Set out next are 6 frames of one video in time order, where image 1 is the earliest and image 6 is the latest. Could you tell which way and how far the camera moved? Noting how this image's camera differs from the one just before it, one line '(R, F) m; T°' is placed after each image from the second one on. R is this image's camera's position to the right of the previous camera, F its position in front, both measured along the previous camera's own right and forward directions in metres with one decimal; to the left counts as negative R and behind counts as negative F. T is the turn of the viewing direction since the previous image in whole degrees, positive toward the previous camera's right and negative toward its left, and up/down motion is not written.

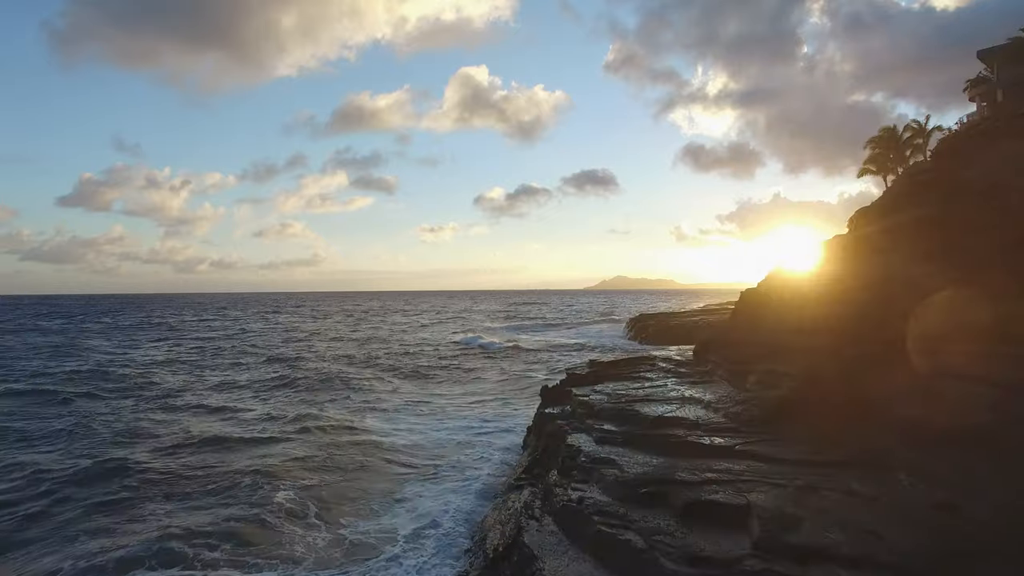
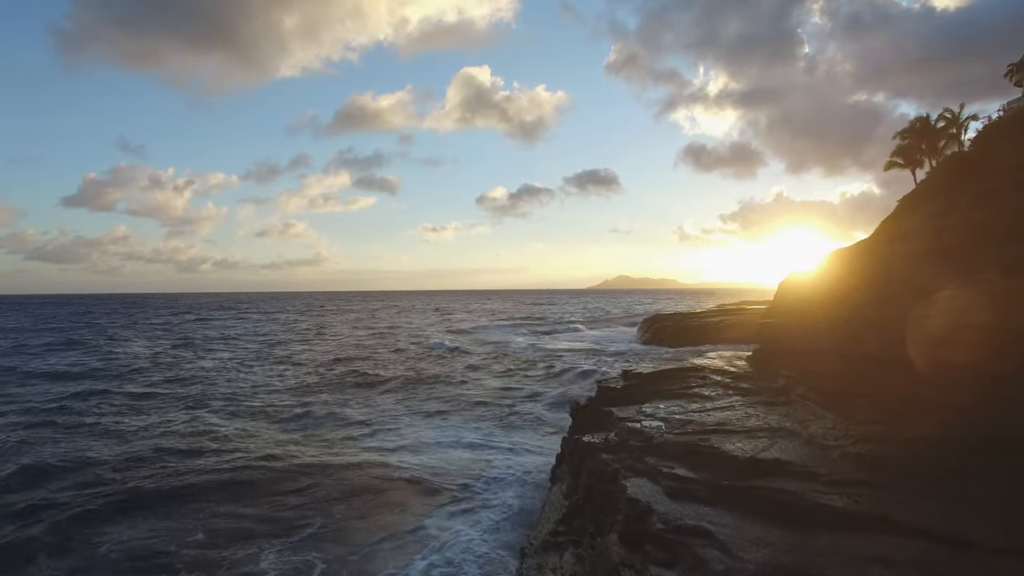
(-0.5, +2.4) m; 0°
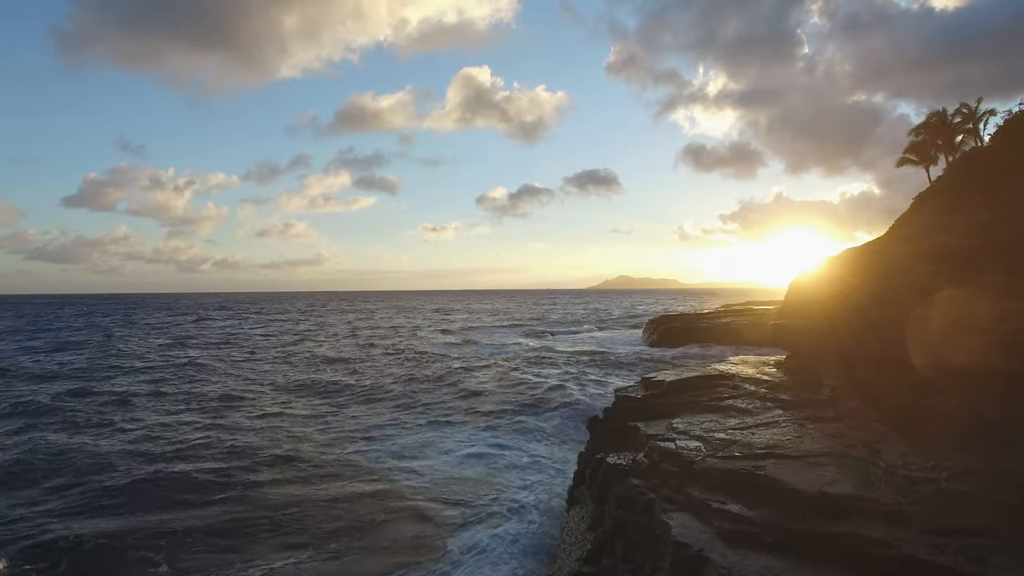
(-1.4, -1.6) m; 0°
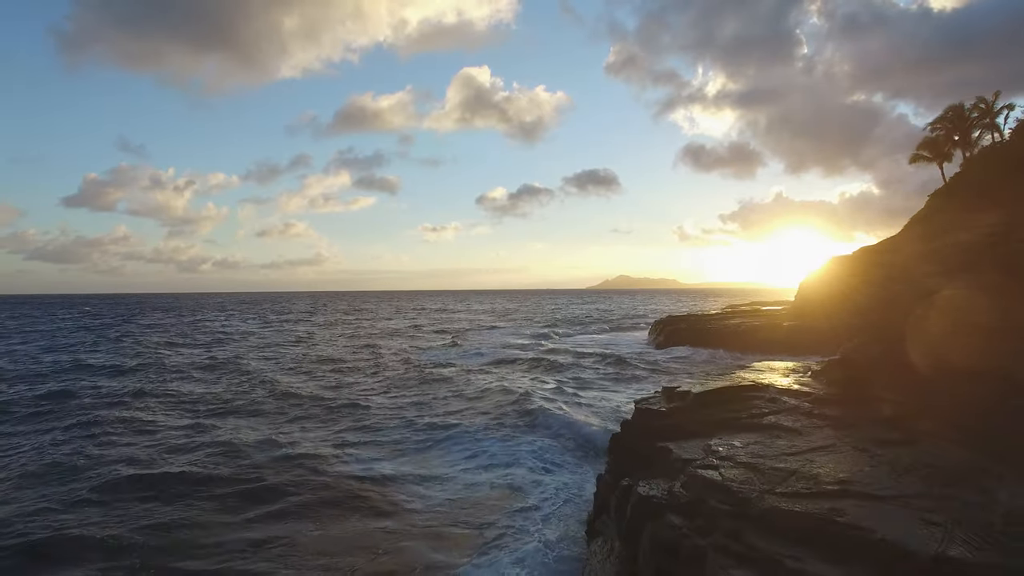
(-0.3, +0.9) m; 0°
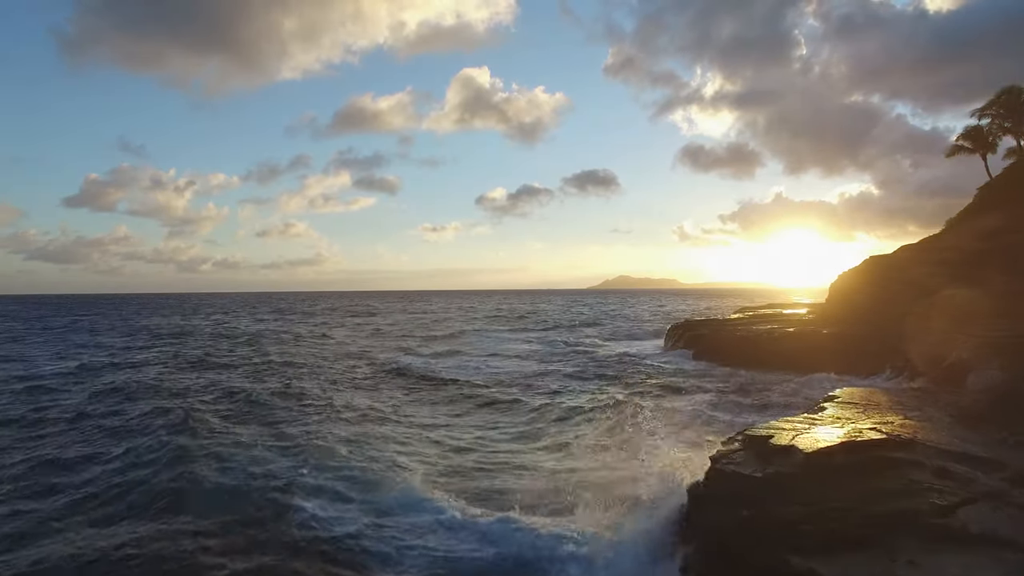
(-1.5, +1.5) m; 0°
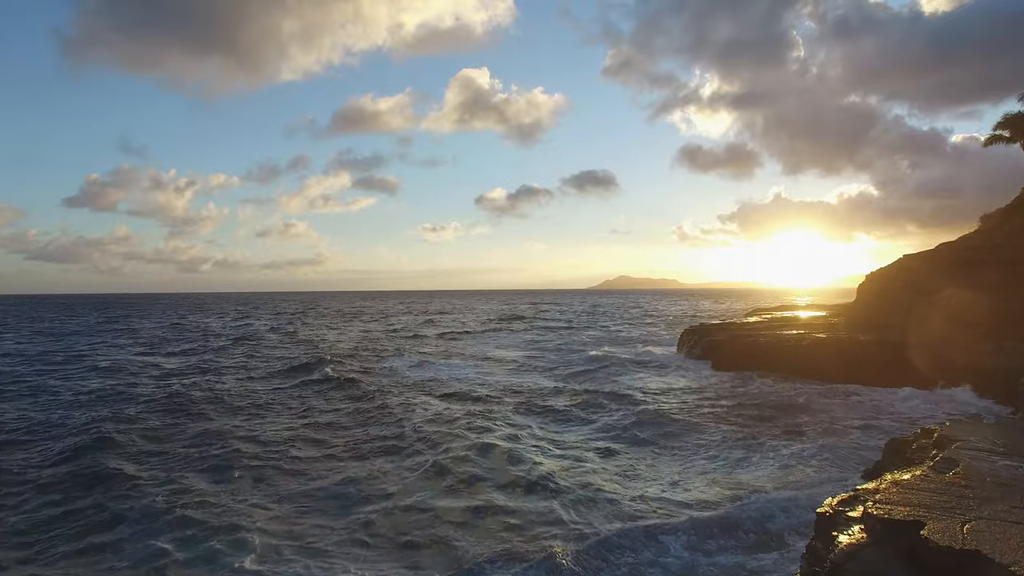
(-0.6, +2.9) m; 0°
